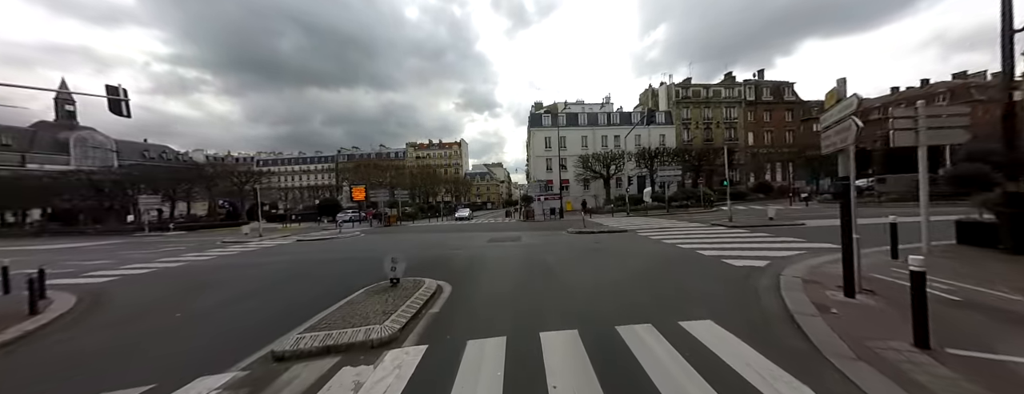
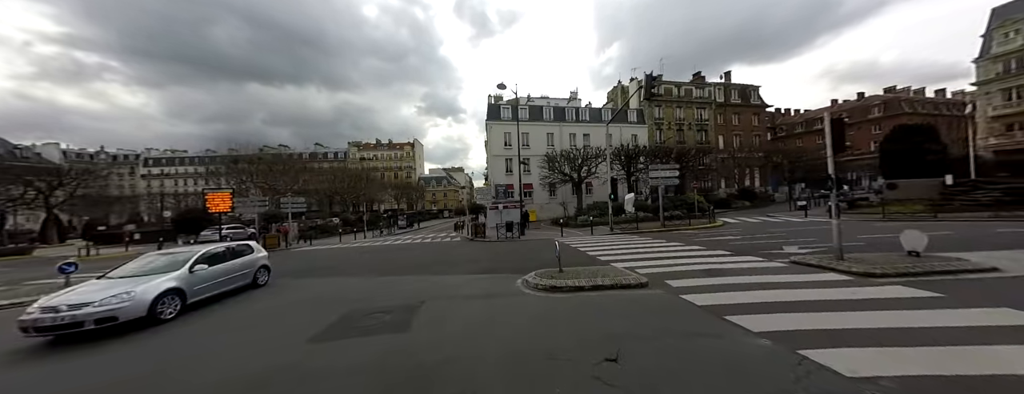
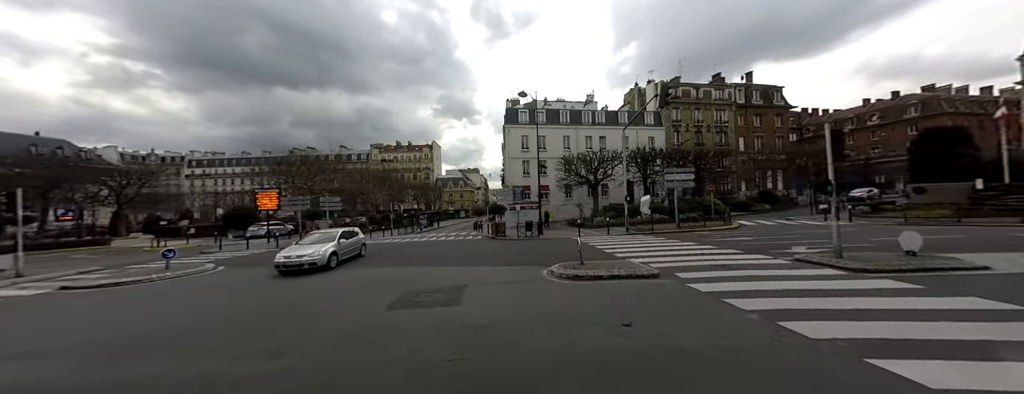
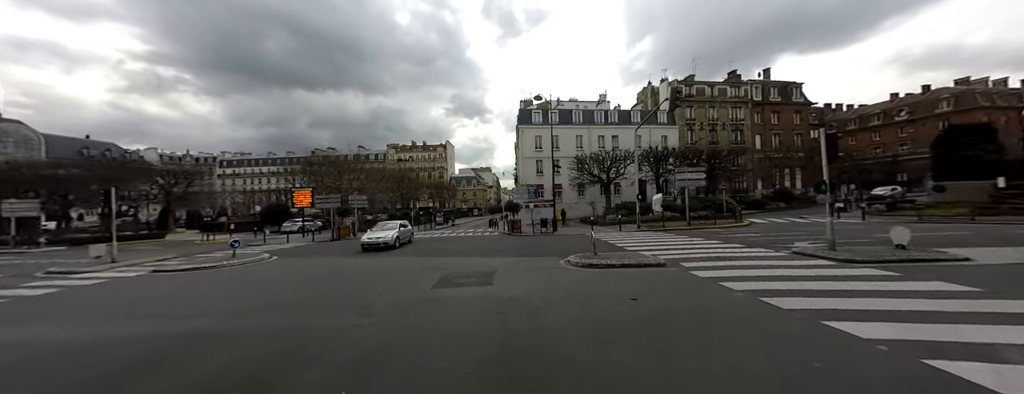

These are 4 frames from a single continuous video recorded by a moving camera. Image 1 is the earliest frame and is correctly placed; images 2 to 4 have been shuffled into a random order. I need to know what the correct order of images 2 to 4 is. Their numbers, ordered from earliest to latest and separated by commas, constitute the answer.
4, 3, 2
